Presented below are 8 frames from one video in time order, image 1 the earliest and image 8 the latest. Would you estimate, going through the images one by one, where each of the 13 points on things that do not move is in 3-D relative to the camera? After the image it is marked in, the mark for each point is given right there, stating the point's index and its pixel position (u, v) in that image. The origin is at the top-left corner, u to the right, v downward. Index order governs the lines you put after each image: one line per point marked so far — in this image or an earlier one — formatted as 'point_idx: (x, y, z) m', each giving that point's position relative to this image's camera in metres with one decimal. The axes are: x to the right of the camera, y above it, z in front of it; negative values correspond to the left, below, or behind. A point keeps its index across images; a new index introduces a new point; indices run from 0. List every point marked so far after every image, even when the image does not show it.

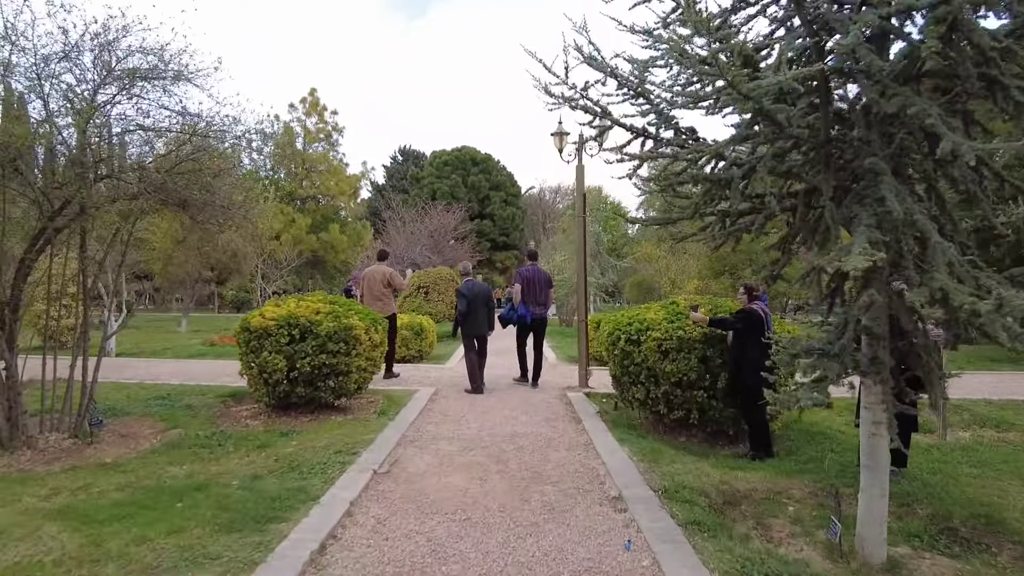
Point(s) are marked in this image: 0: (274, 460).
0: (-1.9, -1.4, +5.3) m
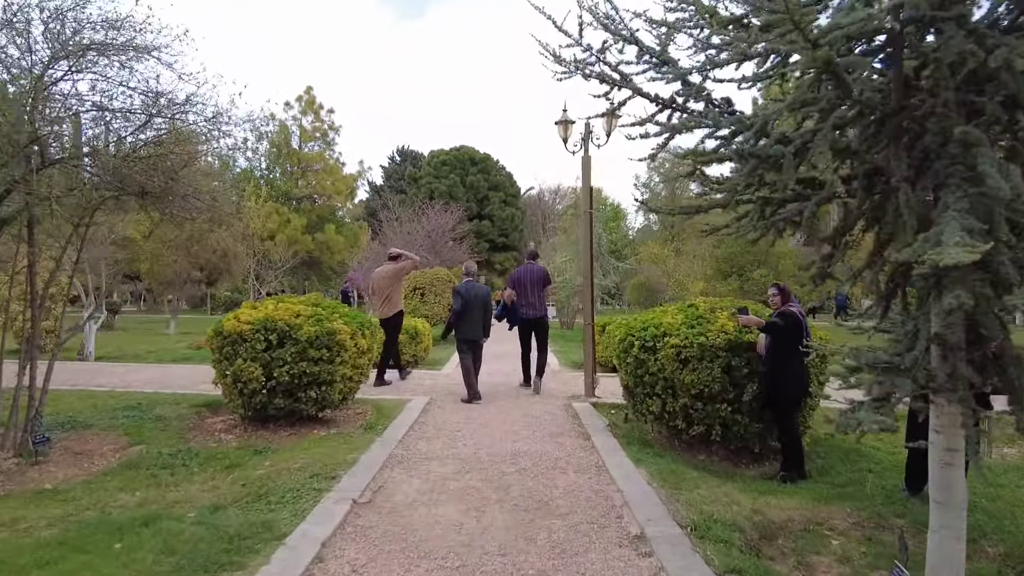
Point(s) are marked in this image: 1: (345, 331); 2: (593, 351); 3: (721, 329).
0: (-1.9, -1.4, +4.6) m
1: (-1.6, -0.4, +6.4) m
2: (+1.0, -0.8, +8.1) m
3: (+1.8, -0.4, +5.6) m
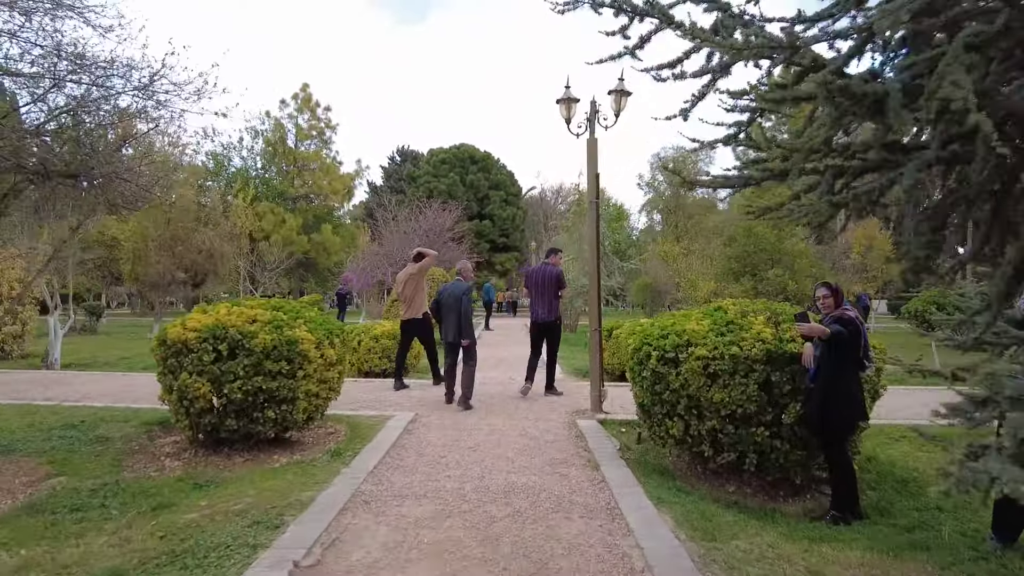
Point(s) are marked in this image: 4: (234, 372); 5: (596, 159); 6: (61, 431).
0: (-2.0, -1.4, +3.7) m
1: (-1.7, -0.4, +5.5) m
2: (+1.0, -0.8, +7.2) m
3: (+1.8, -0.4, +4.7) m
4: (-2.2, -0.7, +5.2) m
5: (+0.9, +1.4, +7.1) m
6: (-4.4, -1.4, +6.4) m
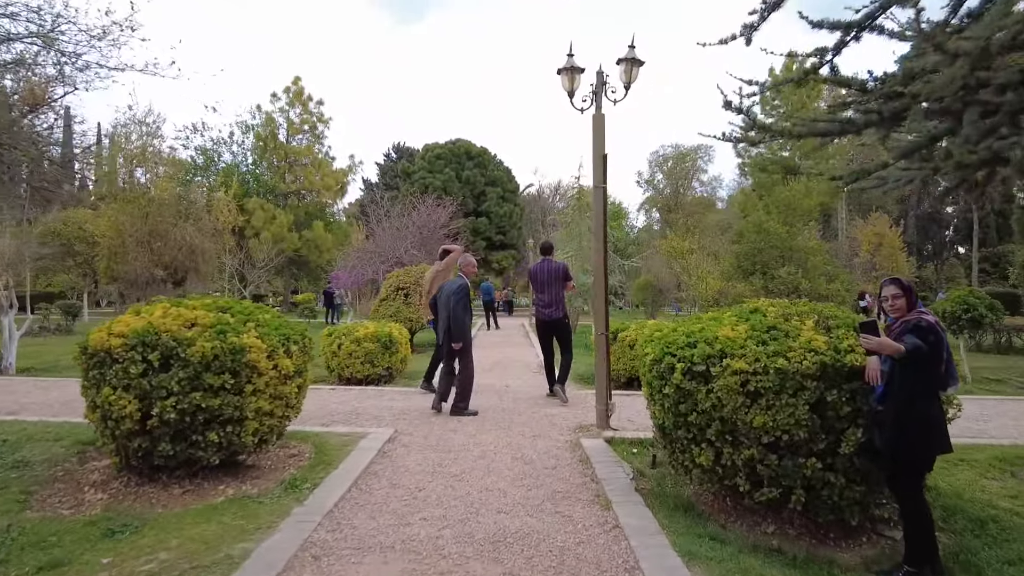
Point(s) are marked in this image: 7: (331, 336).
0: (-2.0, -1.4, +2.8) m
1: (-1.8, -0.4, +4.6) m
2: (+0.9, -0.8, +6.3) m
3: (+1.7, -0.3, +3.8) m
4: (-2.3, -0.7, +4.3) m
5: (+0.9, +1.4, +6.2) m
6: (-4.5, -1.4, +5.5) m
7: (-2.7, -0.7, +9.9) m
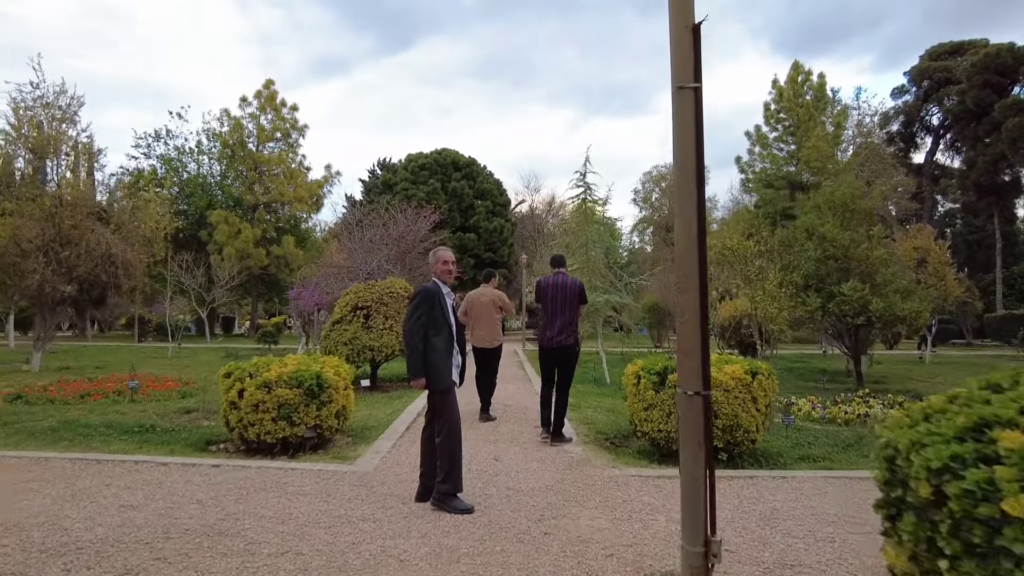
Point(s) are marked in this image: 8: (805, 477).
0: (-2.0, -1.3, -0.6) m
1: (-1.7, -0.4, +1.3) m
2: (+0.9, -0.8, +3.0) m
3: (+1.7, -0.3, +0.6) m
4: (-2.3, -0.6, +1.0) m
5: (+0.8, +1.4, +3.1) m
6: (-4.5, -1.4, +2.1) m
7: (-2.8, -0.9, +6.6) m
8: (+2.4, -1.5, +5.3) m
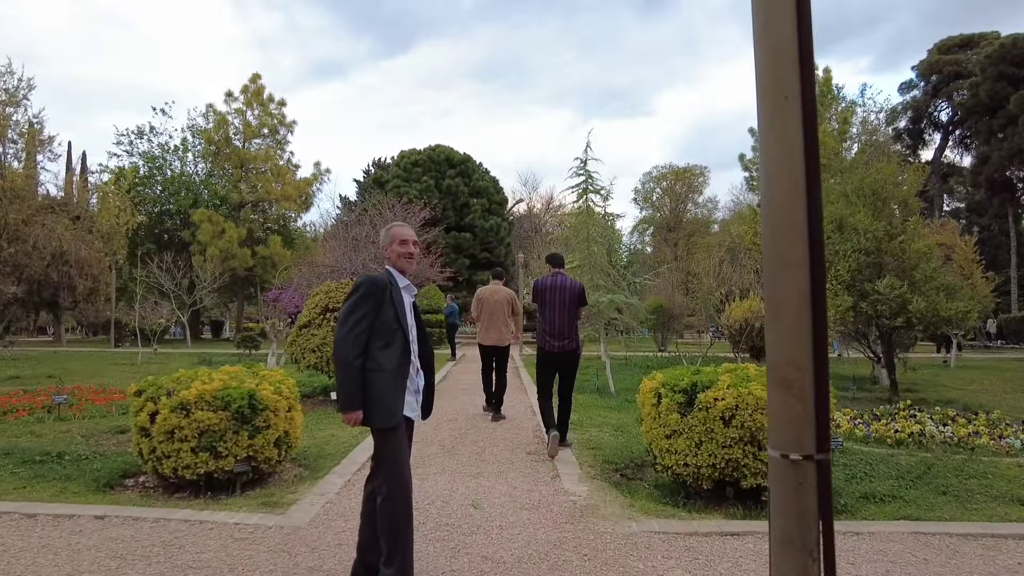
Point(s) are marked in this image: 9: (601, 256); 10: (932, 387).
0: (-2.1, -1.2, -1.9) m
1: (-1.9, -0.3, -0.1) m
2: (+0.8, -0.8, +1.7) m
3: (+1.6, -0.2, -0.8) m
4: (-2.4, -0.6, -0.3) m
5: (+0.7, +1.5, +1.7) m
6: (-4.6, -1.3, +0.7) m
7: (-2.9, -0.9, +5.2) m
8: (+2.3, -1.5, +3.9) m
9: (+1.9, +0.7, +14.1) m
10: (+8.2, -2.0, +12.8) m
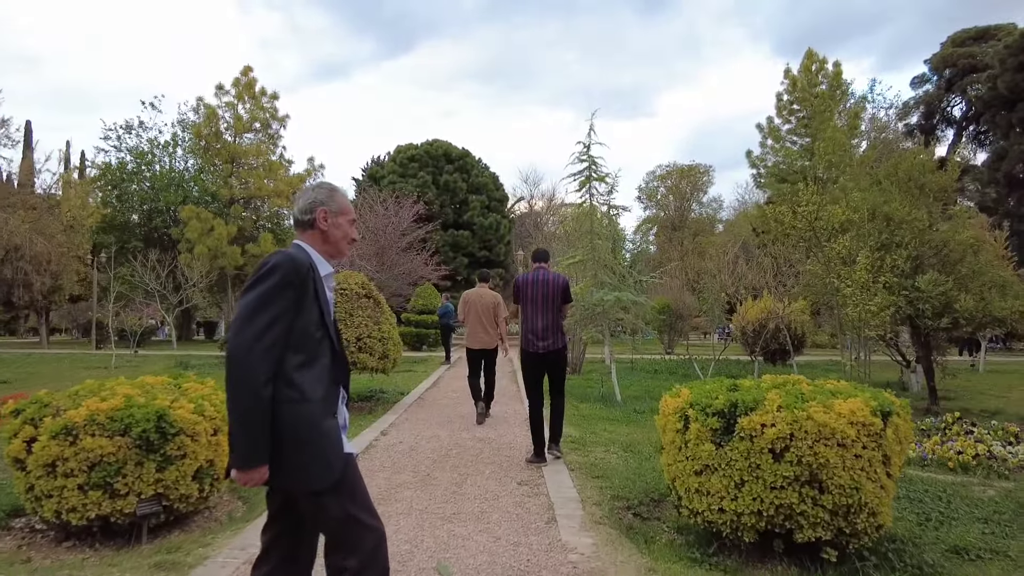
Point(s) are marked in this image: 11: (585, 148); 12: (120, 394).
0: (-2.2, -1.2, -3.1) m
1: (-2.0, -0.3, -1.2) m
2: (+0.6, -0.7, +0.5) m
3: (+1.5, -0.2, -2.0) m
4: (-2.5, -0.5, -1.5) m
5: (+0.6, +1.5, +0.5) m
6: (-4.7, -1.3, -0.4) m
7: (-3.0, -0.8, +4.1) m
8: (+2.1, -1.4, +2.8) m
9: (+1.9, +0.7, +13.0) m
10: (+8.1, -1.9, +11.6) m
11: (+1.3, +2.5, +11.5) m
12: (-2.5, -0.7, +4.2) m
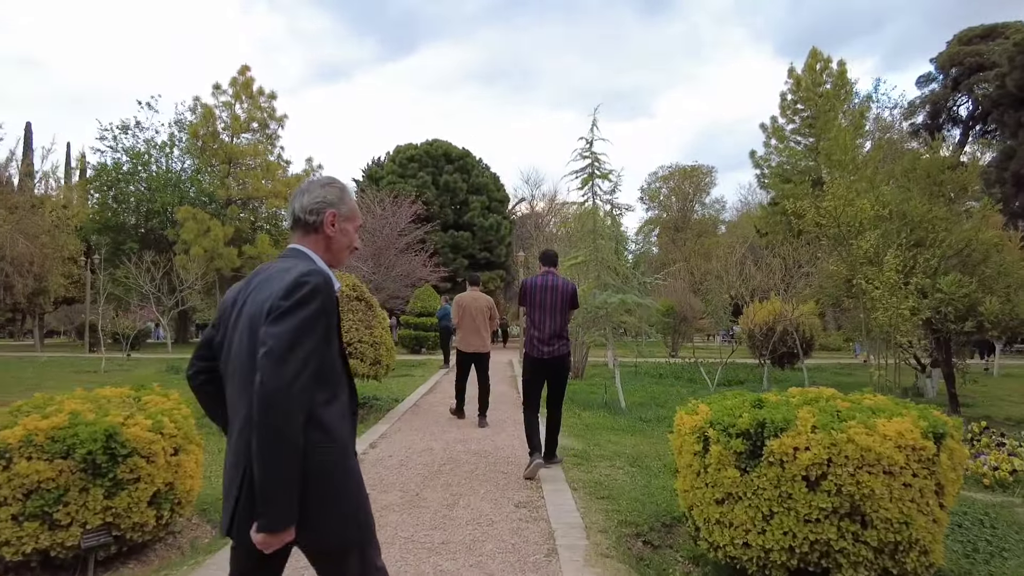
0: (-2.3, -1.1, -3.5) m
1: (-2.0, -0.3, -1.7) m
2: (+0.6, -0.7, 0.0) m
3: (+1.4, -0.1, -2.4) m
4: (-2.6, -0.5, -1.9) m
5: (+0.6, +1.5, +0.1) m
6: (-4.8, -1.3, -0.9) m
7: (-3.1, -0.8, +3.6) m
8: (+2.1, -1.4, +2.3) m
9: (+1.9, +0.7, +12.5) m
10: (+8.1, -1.9, +11.1) m
11: (+1.3, +2.4, +11.1) m
12: (-2.5, -0.7, +3.8) m
